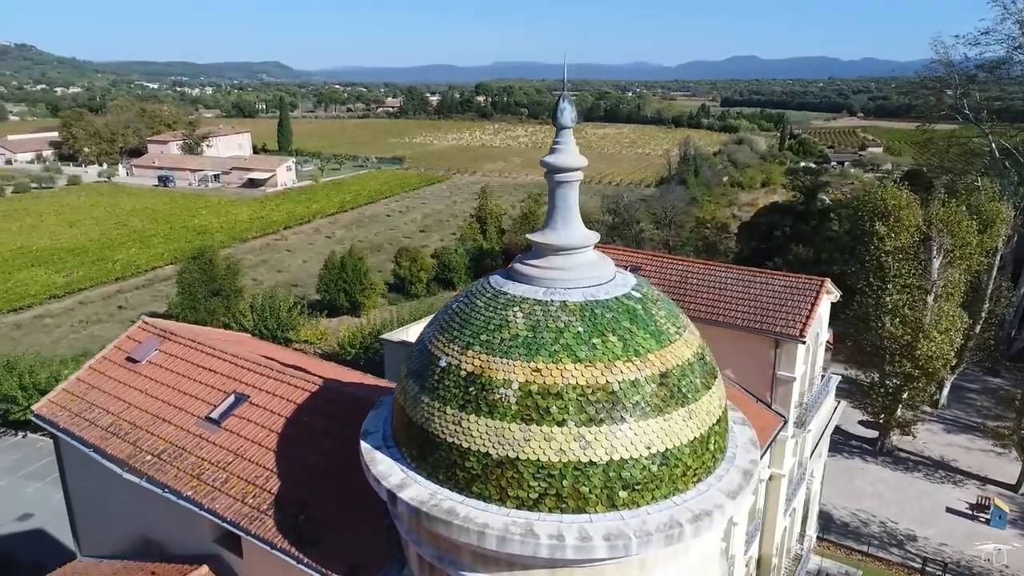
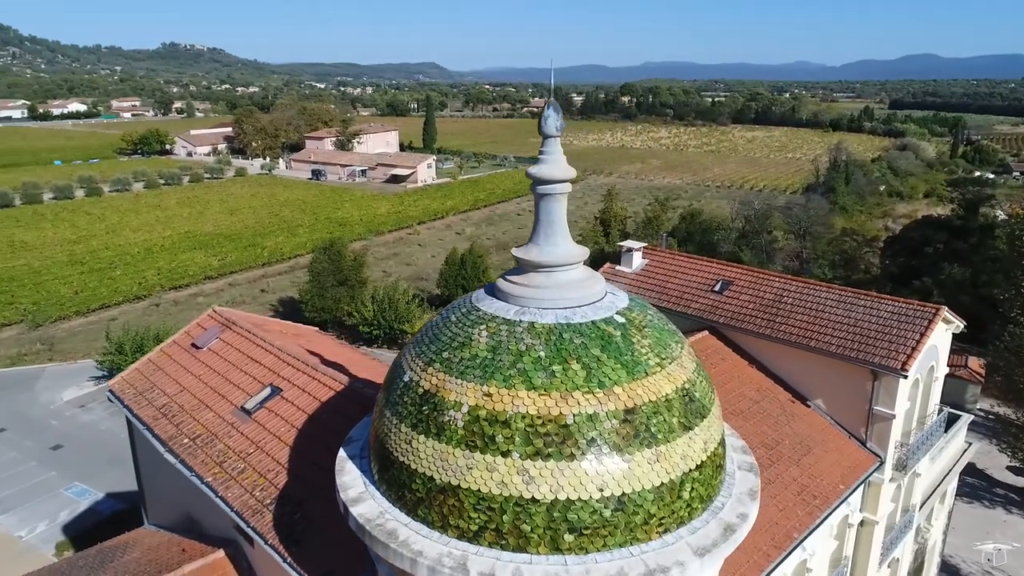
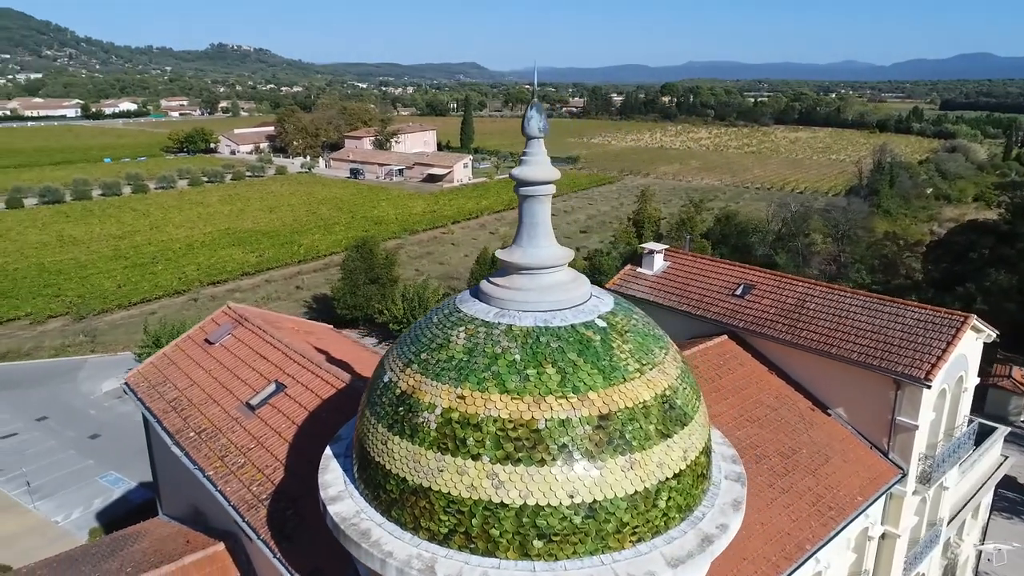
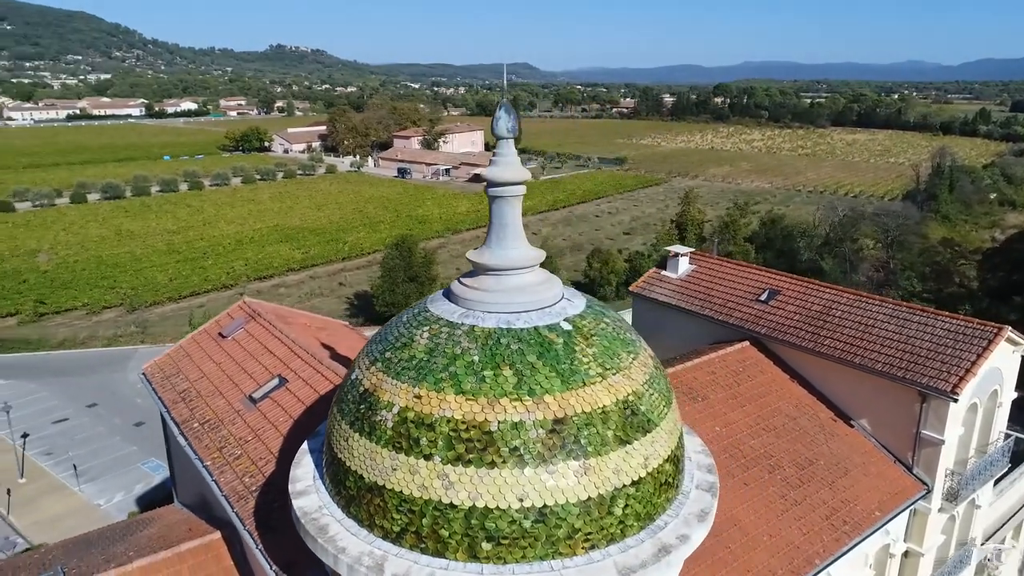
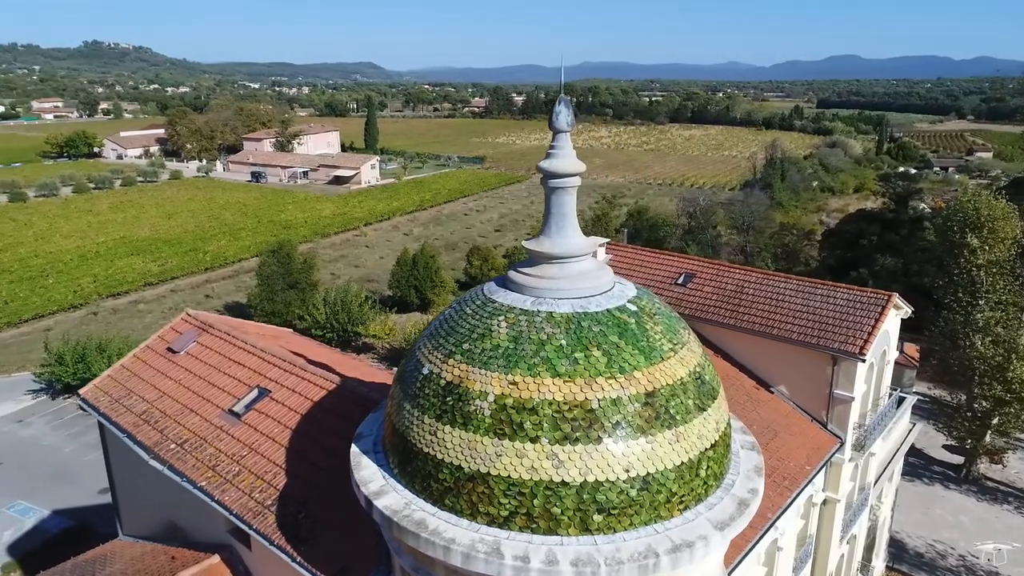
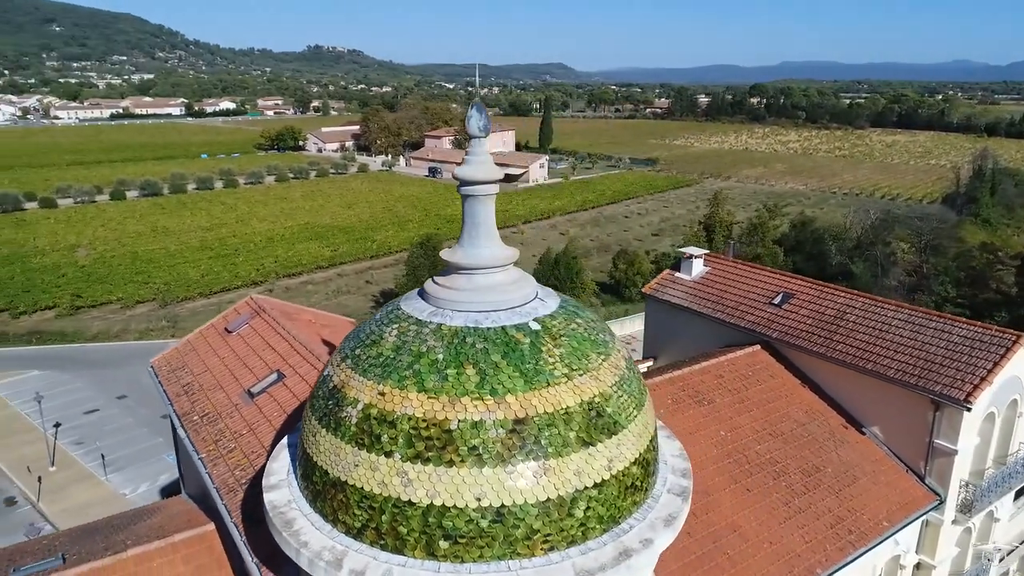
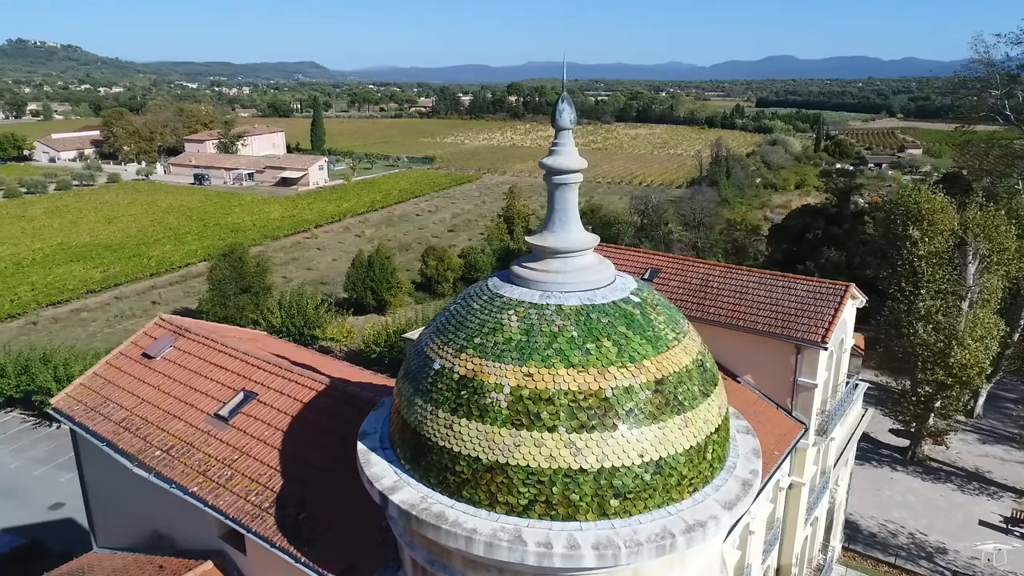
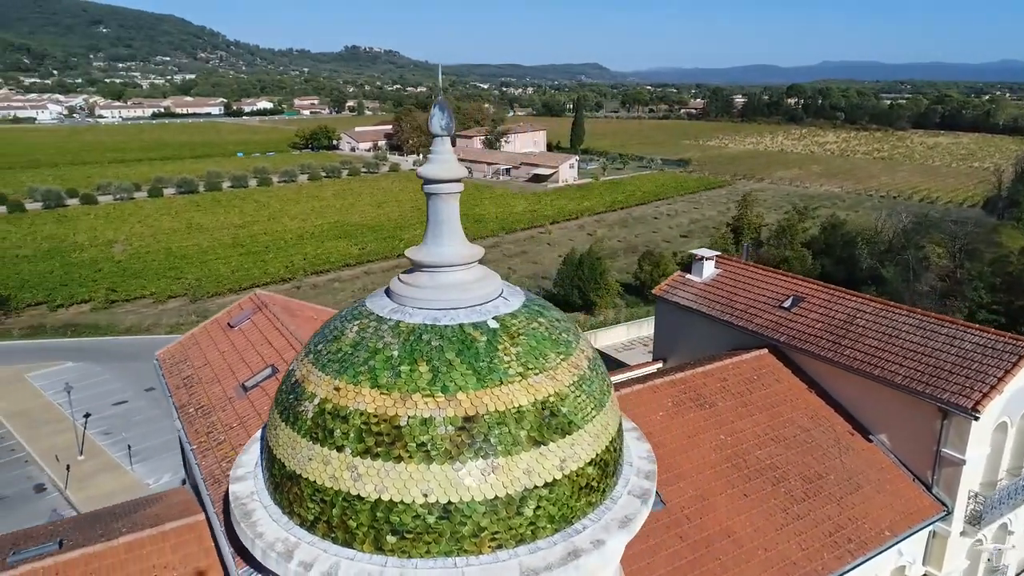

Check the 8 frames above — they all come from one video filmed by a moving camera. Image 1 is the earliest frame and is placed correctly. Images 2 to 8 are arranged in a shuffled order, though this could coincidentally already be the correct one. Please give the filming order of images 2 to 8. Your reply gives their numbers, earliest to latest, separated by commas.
7, 5, 2, 3, 4, 6, 8
